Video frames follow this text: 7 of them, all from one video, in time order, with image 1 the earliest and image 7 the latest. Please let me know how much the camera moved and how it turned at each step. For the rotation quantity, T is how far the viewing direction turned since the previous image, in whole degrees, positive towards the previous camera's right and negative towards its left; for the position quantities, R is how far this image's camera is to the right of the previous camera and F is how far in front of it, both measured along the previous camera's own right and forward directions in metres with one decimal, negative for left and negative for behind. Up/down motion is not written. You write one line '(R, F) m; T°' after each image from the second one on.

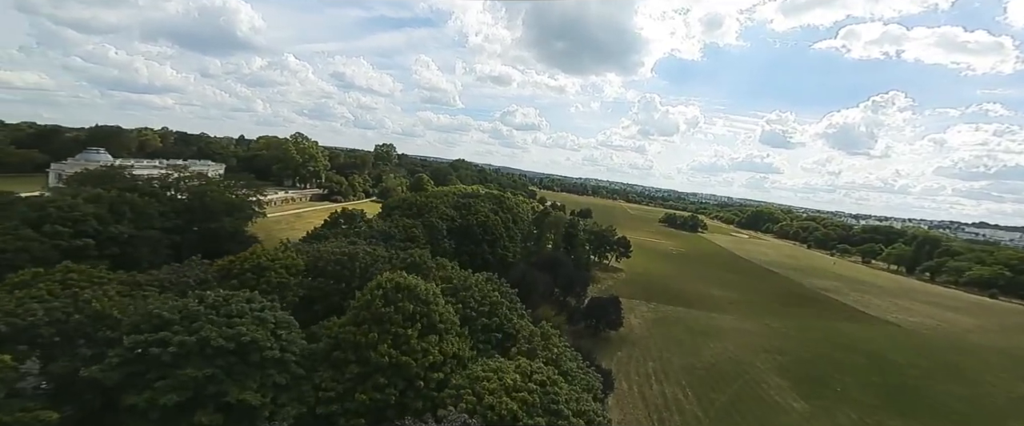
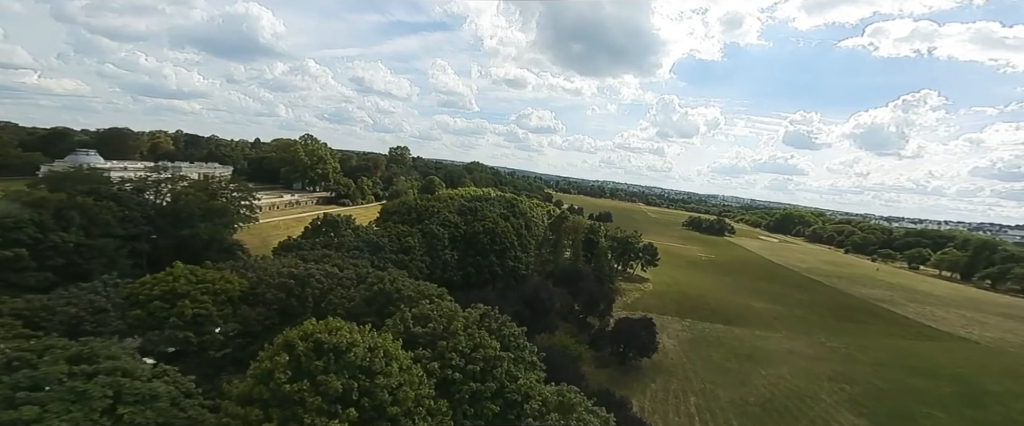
(+0.4, +5.1) m; -2°
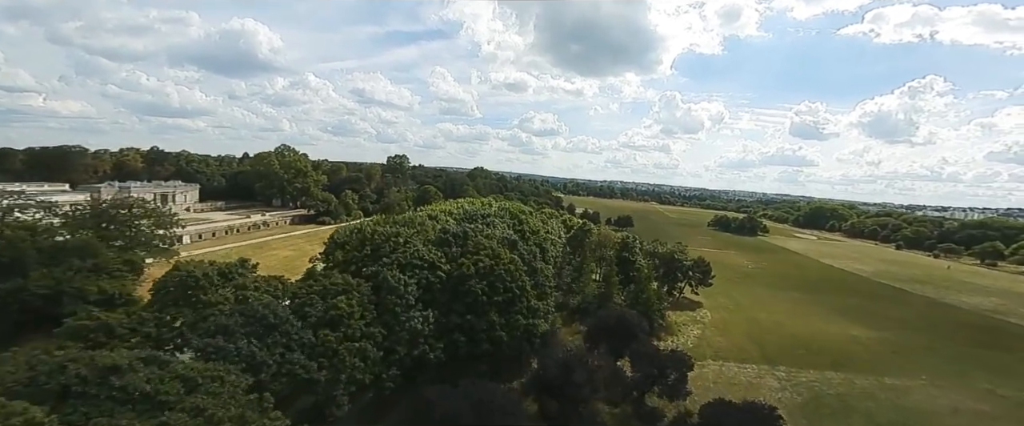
(-0.1, +12.5) m; -1°
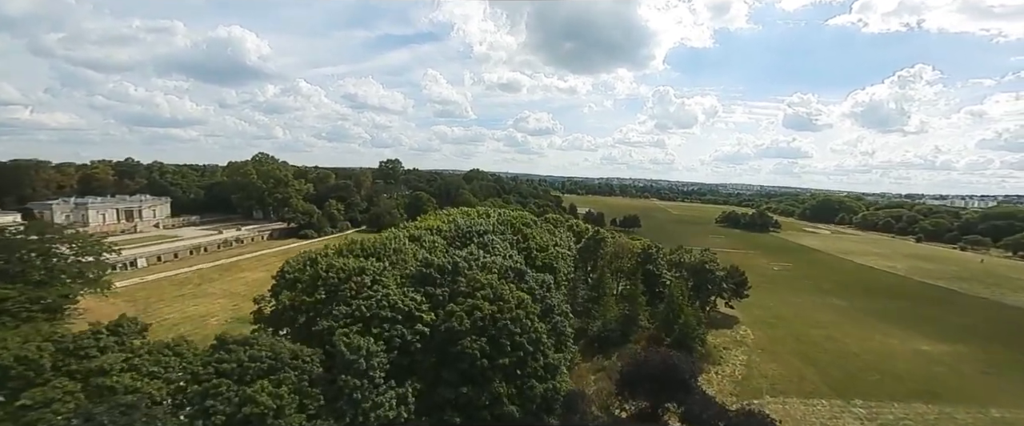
(-0.5, +6.2) m; 0°
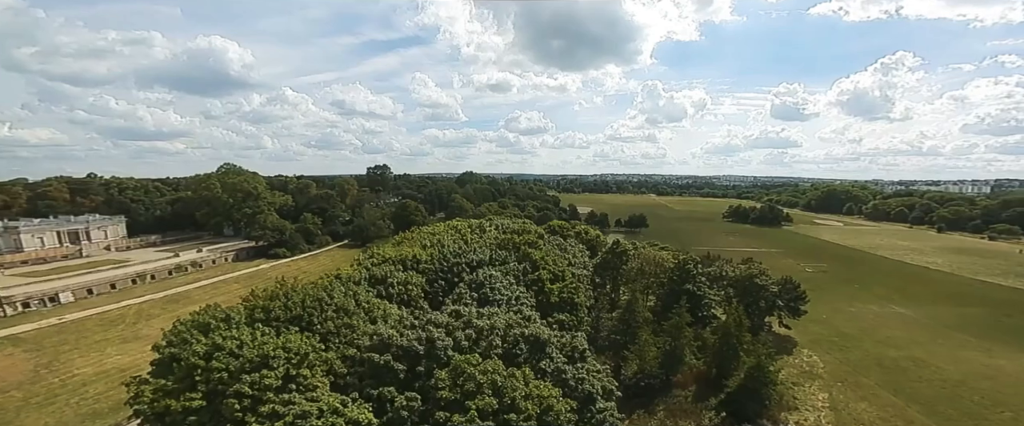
(-0.6, +7.4) m; +1°
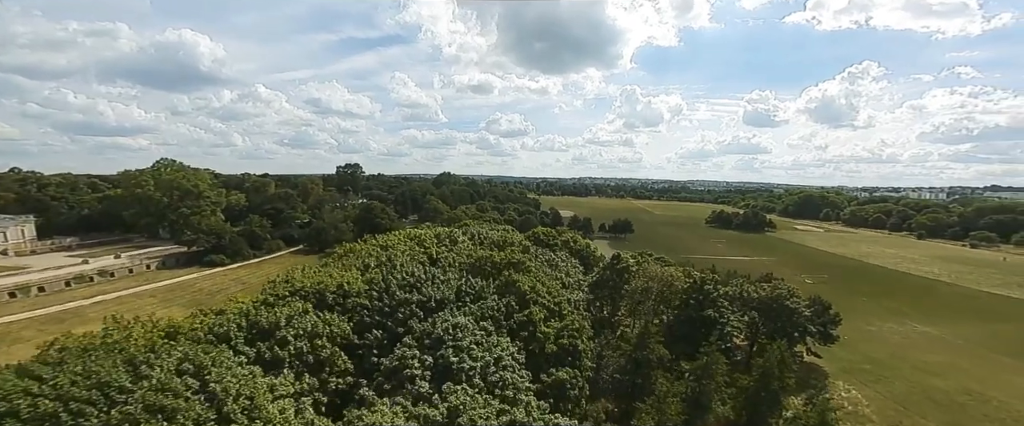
(0.0, +6.4) m; +3°
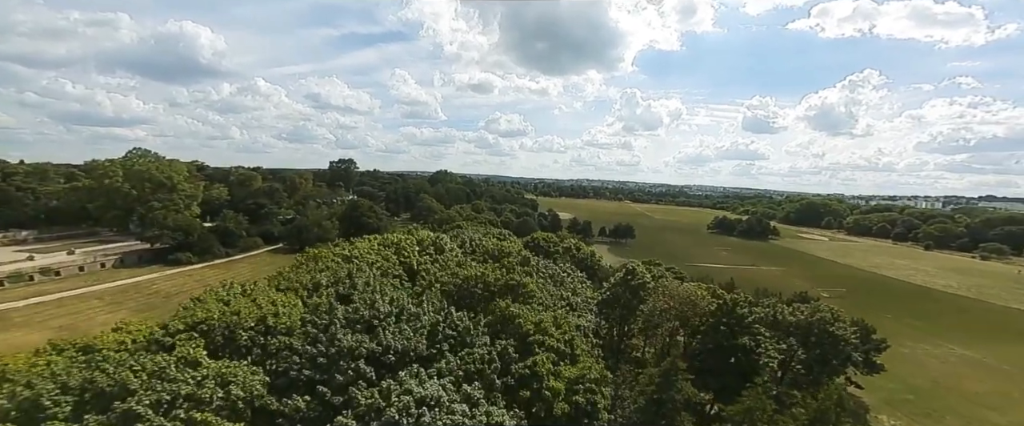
(-0.1, +4.1) m; 0°
